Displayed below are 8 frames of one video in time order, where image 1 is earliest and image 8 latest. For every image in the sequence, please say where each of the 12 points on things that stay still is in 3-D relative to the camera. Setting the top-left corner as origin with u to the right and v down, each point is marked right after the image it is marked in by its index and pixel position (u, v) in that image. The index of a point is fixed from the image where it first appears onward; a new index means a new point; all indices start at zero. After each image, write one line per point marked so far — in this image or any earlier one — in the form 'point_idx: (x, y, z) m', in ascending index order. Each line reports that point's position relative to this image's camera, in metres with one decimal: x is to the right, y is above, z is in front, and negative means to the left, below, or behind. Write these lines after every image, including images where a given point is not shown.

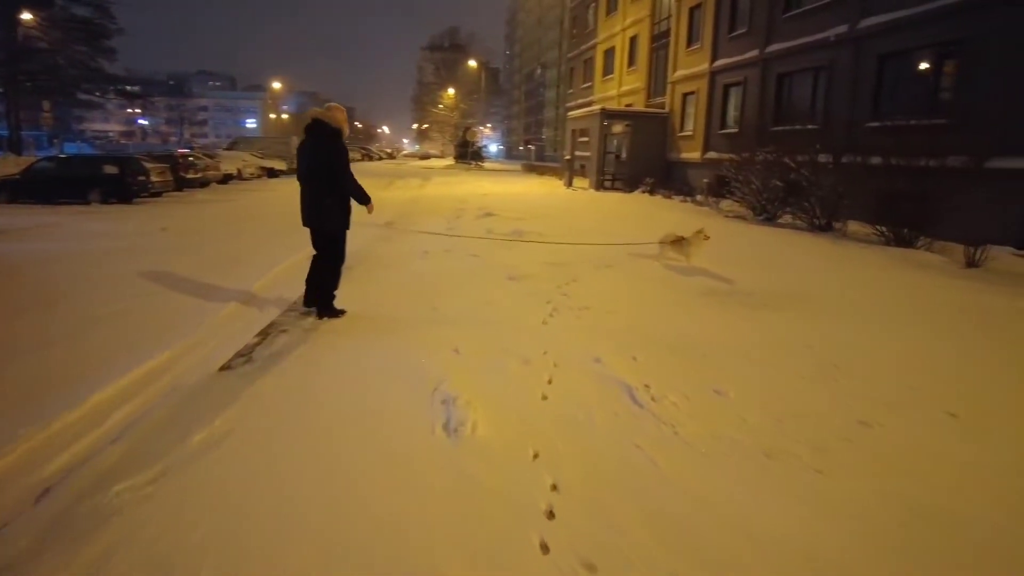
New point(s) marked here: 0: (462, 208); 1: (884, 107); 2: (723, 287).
0: (-1.2, +2.0, +16.1) m
1: (+8.0, +3.9, +14.2) m
2: (+2.4, 0.0, +7.5) m
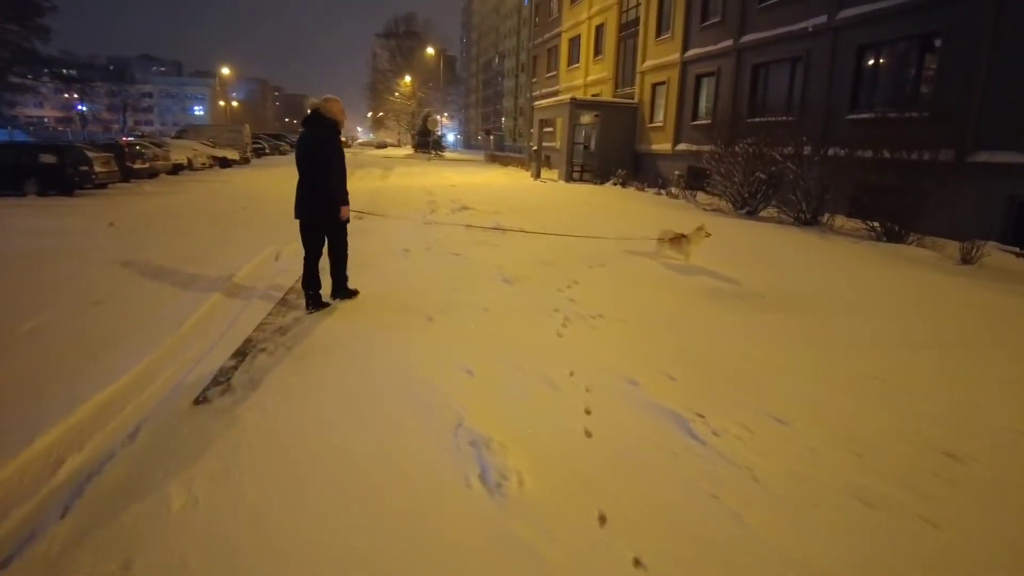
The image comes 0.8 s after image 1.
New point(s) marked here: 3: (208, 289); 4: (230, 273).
0: (-1.9, +2.0, +15.4) m
1: (+7.5, +4.0, +14.0) m
2: (+2.4, 0.0, +7.1) m
3: (-3.2, 0.0, +7.0) m
4: (-3.4, +0.2, +7.9) m
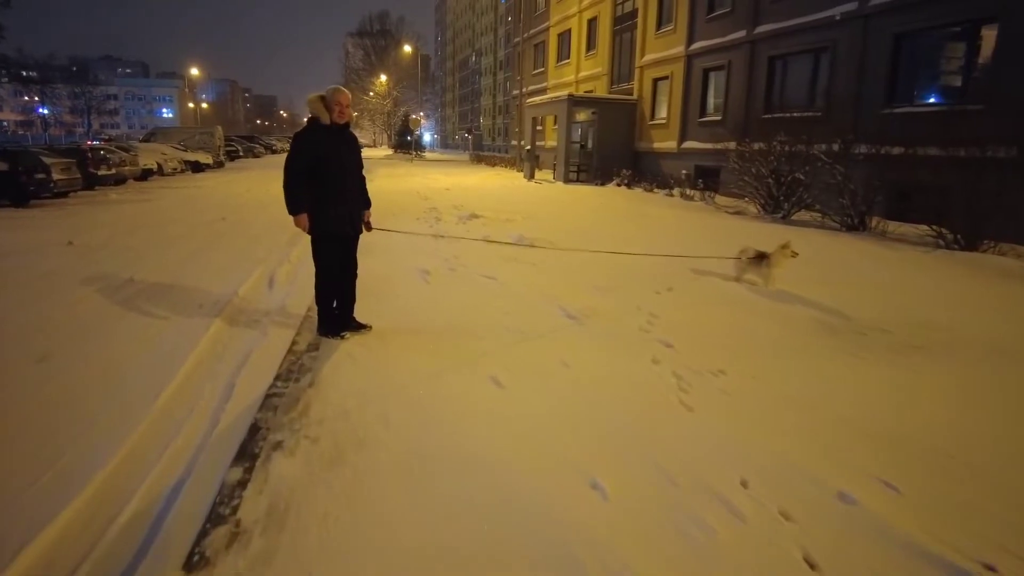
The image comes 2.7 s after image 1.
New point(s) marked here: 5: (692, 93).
0: (-1.7, +1.7, +14.0) m
1: (+7.7, +3.9, +13.0) m
2: (+2.9, -0.2, +5.8) m
3: (-2.7, -0.4, +5.5) m
4: (-2.9, -0.1, +6.4) m
5: (+5.4, +5.9, +19.9) m
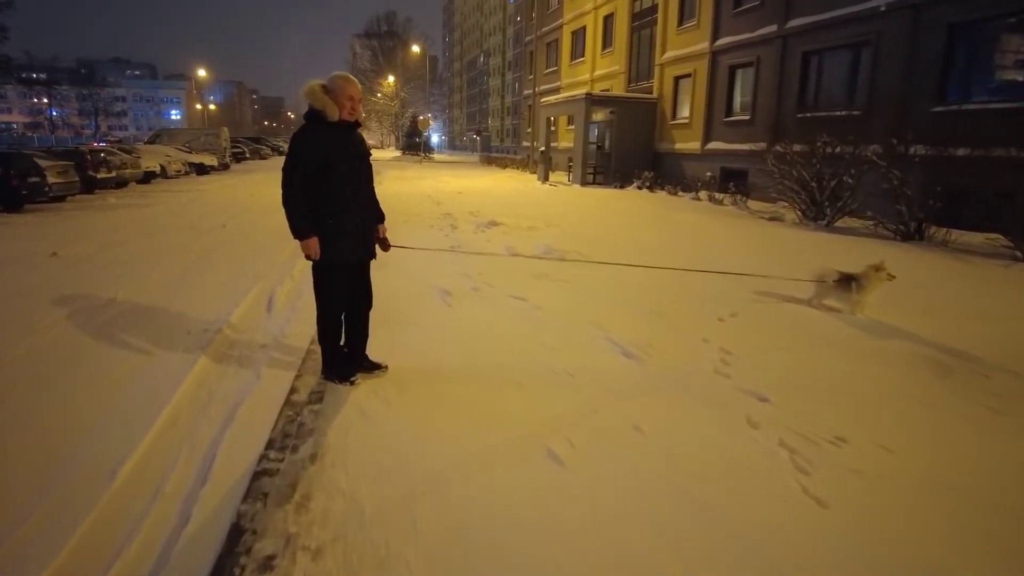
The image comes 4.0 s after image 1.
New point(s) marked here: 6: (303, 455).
0: (-1.3, +1.5, +13.1) m
1: (+8.1, +3.7, +12.0) m
2: (+3.2, -0.4, +4.9) m
3: (-2.4, -0.6, +4.6) m
4: (-2.6, -0.3, +5.5) m
5: (+5.9, +5.6, +18.9) m
6: (-1.0, -0.8, +3.2) m
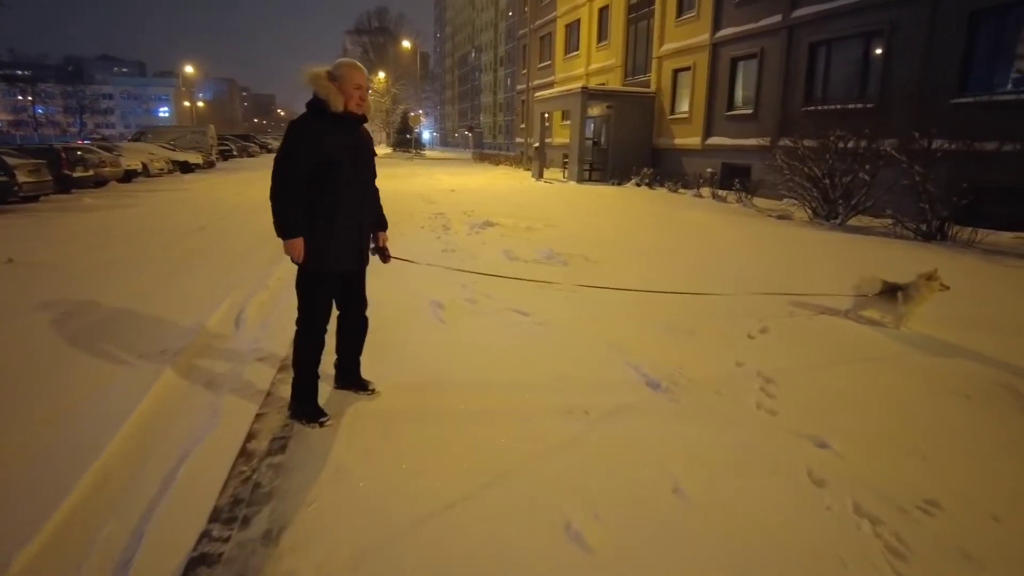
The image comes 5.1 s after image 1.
0: (-1.4, +1.4, +12.4) m
1: (+8.0, +3.6, +11.4) m
2: (+3.2, -0.5, +4.2) m
3: (-2.4, -0.7, +3.9) m
4: (-2.6, -0.5, +4.8) m
5: (+5.7, +5.6, +18.3) m
6: (-1.0, -0.9, +2.5) m
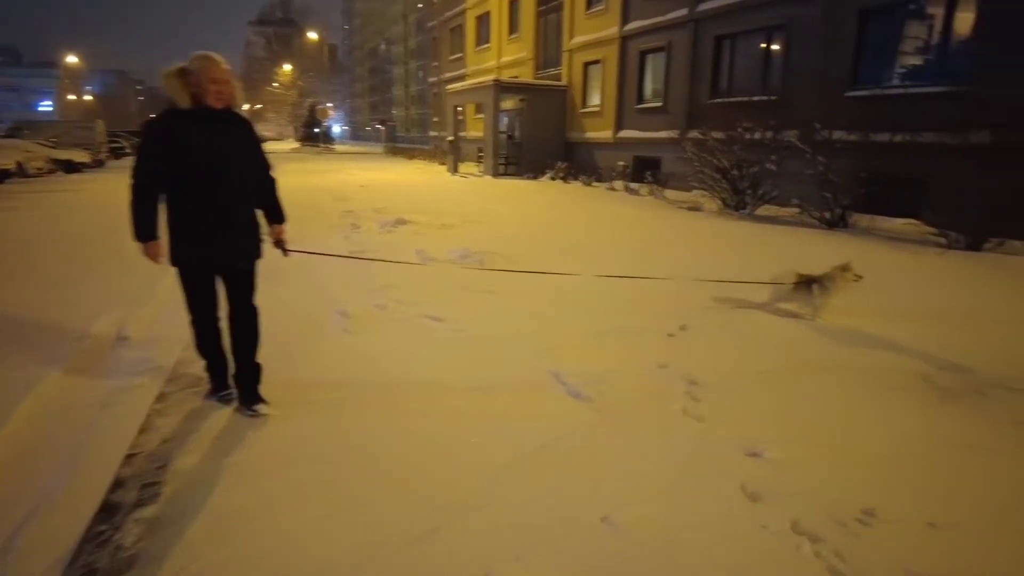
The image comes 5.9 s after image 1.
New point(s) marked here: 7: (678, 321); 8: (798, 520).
0: (-2.9, +1.4, +11.8) m
1: (+6.4, +3.9, +11.9) m
2: (+2.7, -0.5, +4.3) m
3: (-2.8, -0.8, +3.3) m
4: (-3.1, -0.6, +4.2) m
5: (+3.3, +5.9, +18.4) m
6: (-1.3, -1.0, +2.1) m
7: (+1.2, -0.2, +5.0) m
8: (+1.1, -0.9, +2.5) m
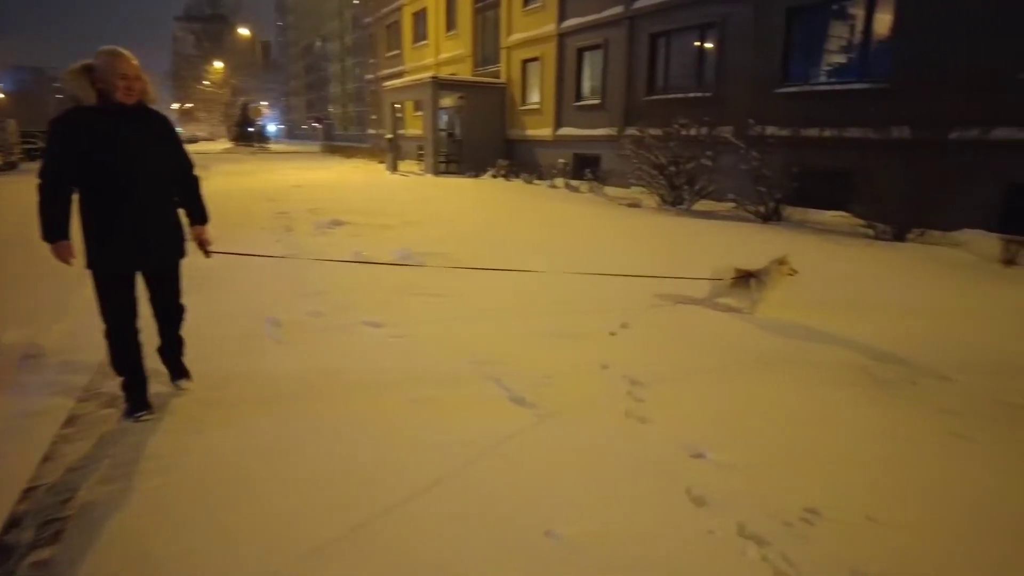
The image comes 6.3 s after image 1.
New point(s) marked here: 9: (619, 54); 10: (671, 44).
0: (-4.0, +1.3, +11.4) m
1: (+5.3, +4.1, +12.2) m
2: (+2.3, -0.4, +4.4) m
3: (-3.1, -0.9, +2.9) m
4: (-3.5, -0.7, +3.8) m
5: (+1.5, +6.0, +18.5) m
6: (-1.4, -1.1, +1.9) m
7: (+0.8, -0.2, +4.9) m
8: (+0.8, -0.9, +2.4) m
9: (+2.7, +5.8, +16.3) m
10: (+3.6, +5.6, +15.1) m
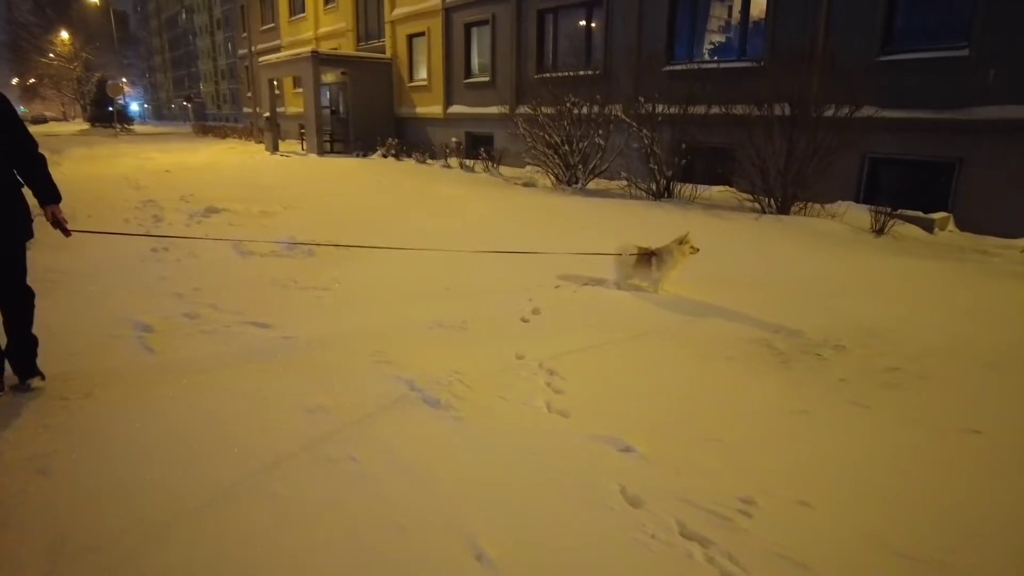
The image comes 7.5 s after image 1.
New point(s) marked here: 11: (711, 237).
0: (-5.7, +1.4, +10.3) m
1: (+3.2, +4.6, +12.5) m
2: (+1.7, -0.2, +4.4) m
3: (-3.4, -1.0, +2.2) m
4: (-3.9, -0.8, +3.0) m
5: (-1.6, +6.5, +18.0) m
6: (-1.6, -1.1, +1.4) m
7: (+0.1, -0.1, +4.8) m
8: (+0.6, -0.8, +2.3) m
9: (-0.1, +6.3, +16.1) m
10: (+1.1, +6.1, +15.0) m
11: (+2.3, +0.6, +7.5) m
